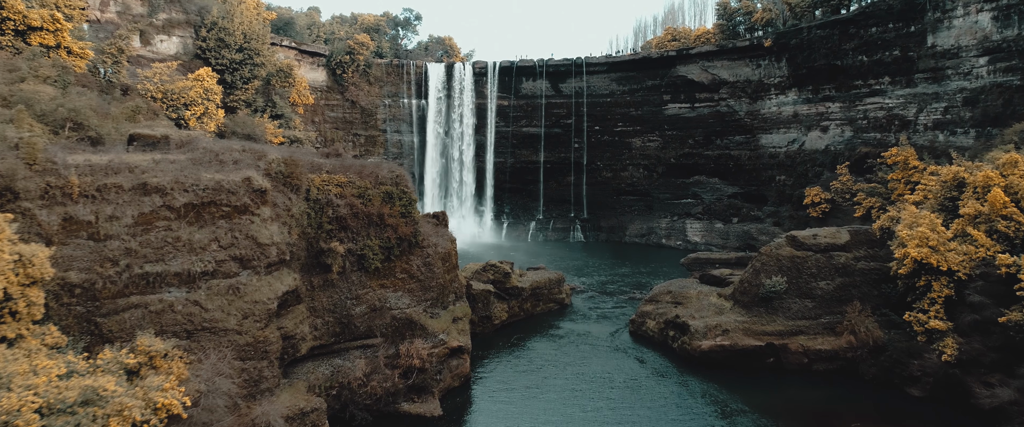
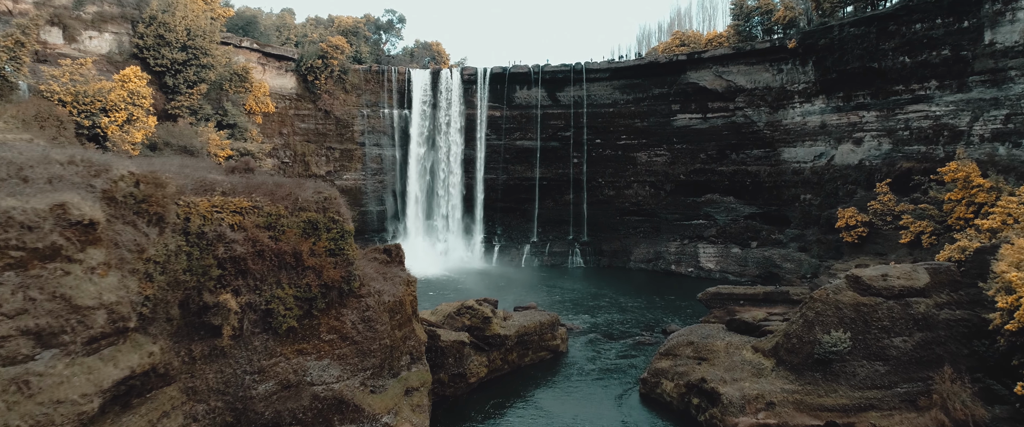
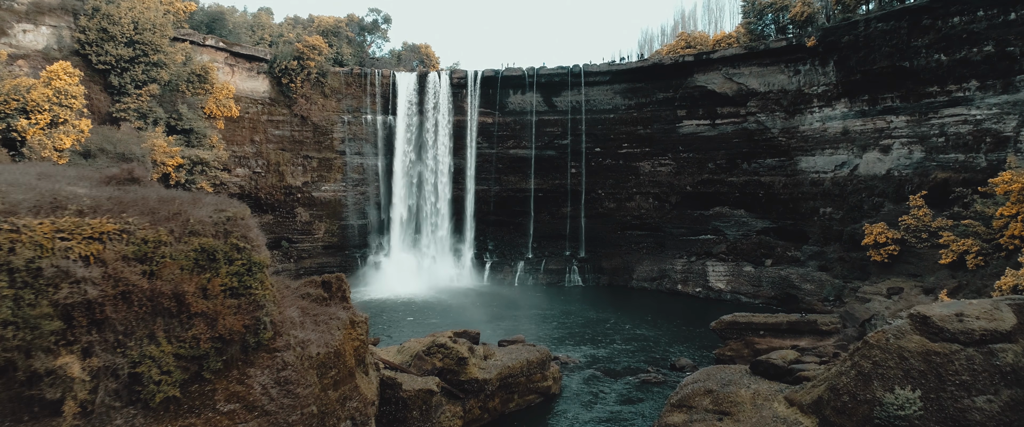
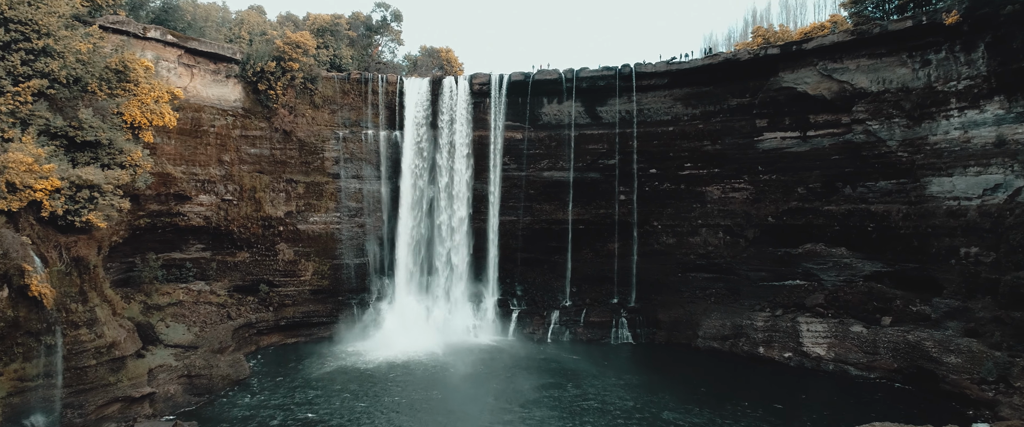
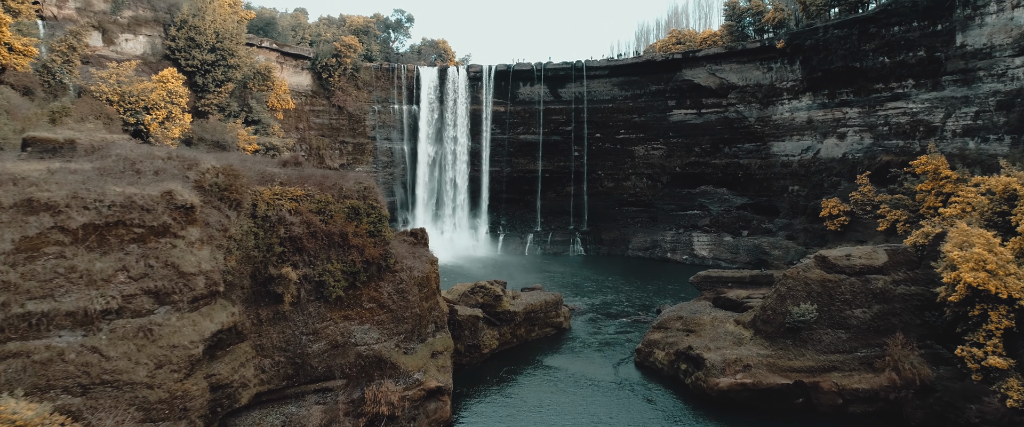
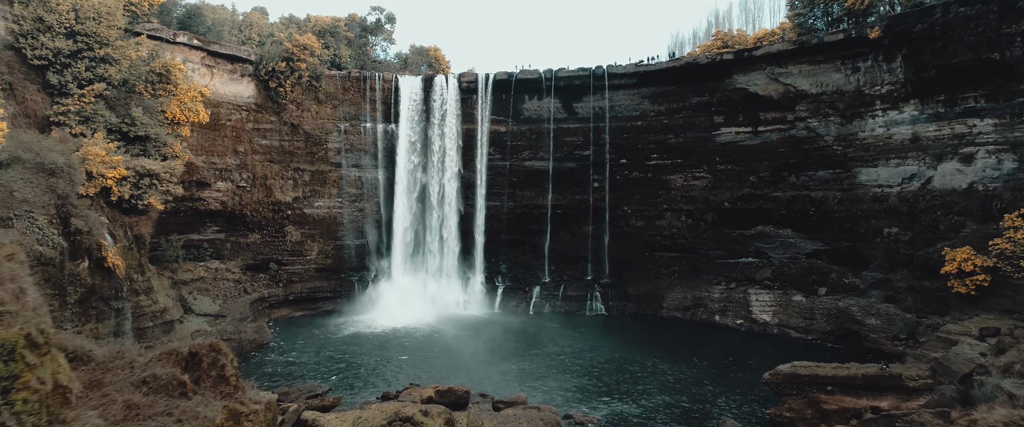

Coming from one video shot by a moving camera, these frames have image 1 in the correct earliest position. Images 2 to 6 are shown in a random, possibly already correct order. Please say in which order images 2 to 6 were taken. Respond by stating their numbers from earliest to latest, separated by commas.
5, 2, 3, 6, 4
